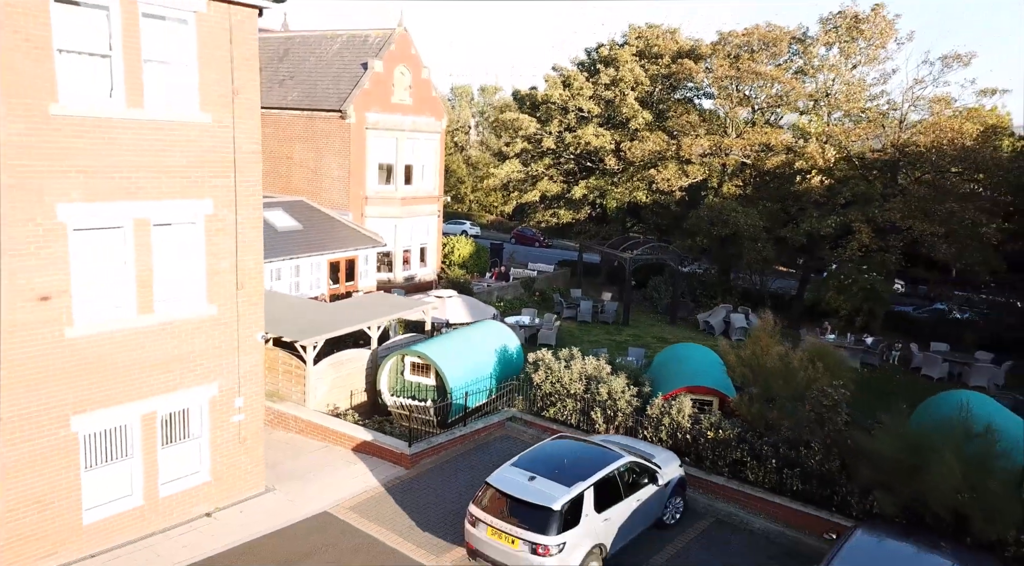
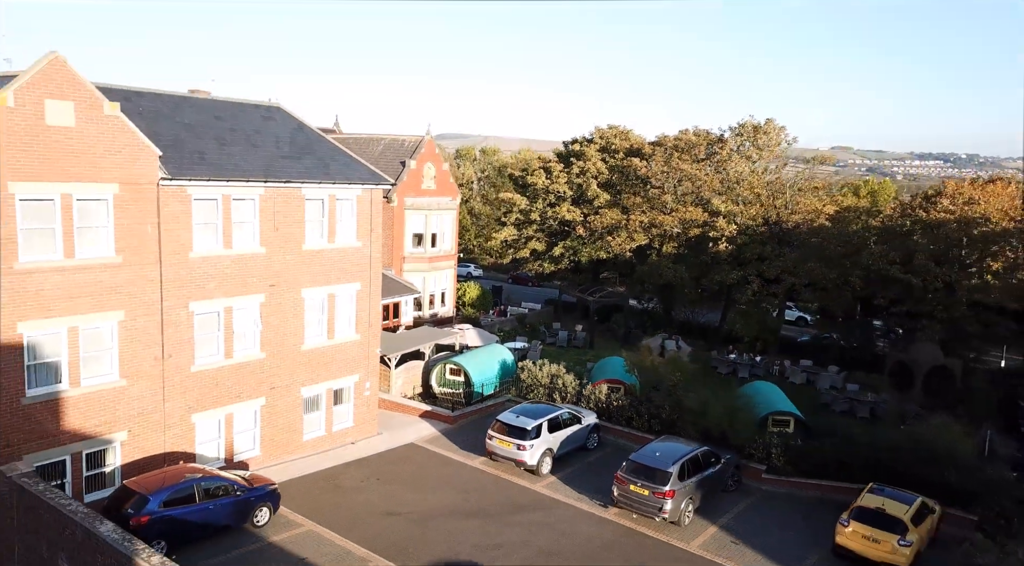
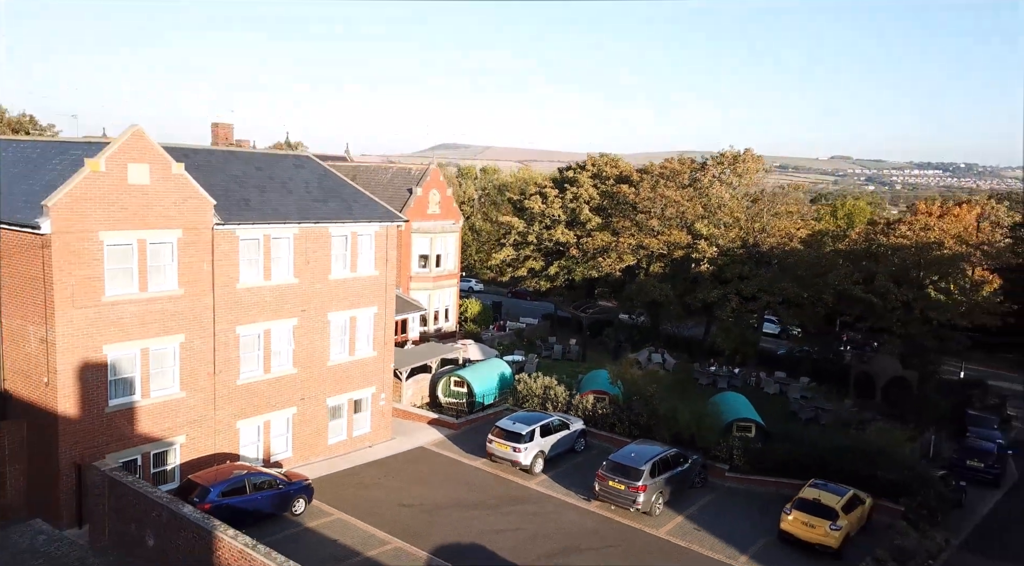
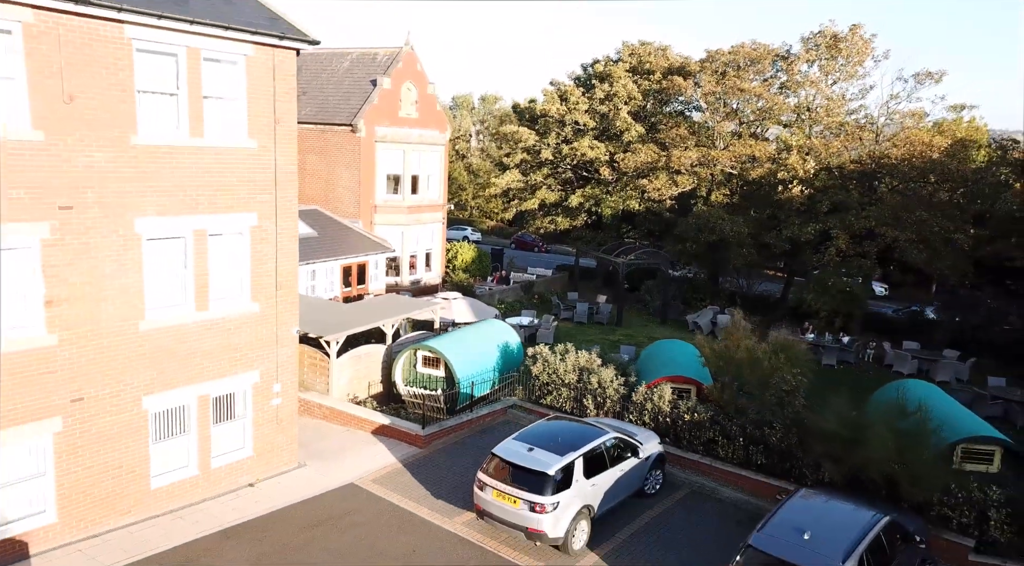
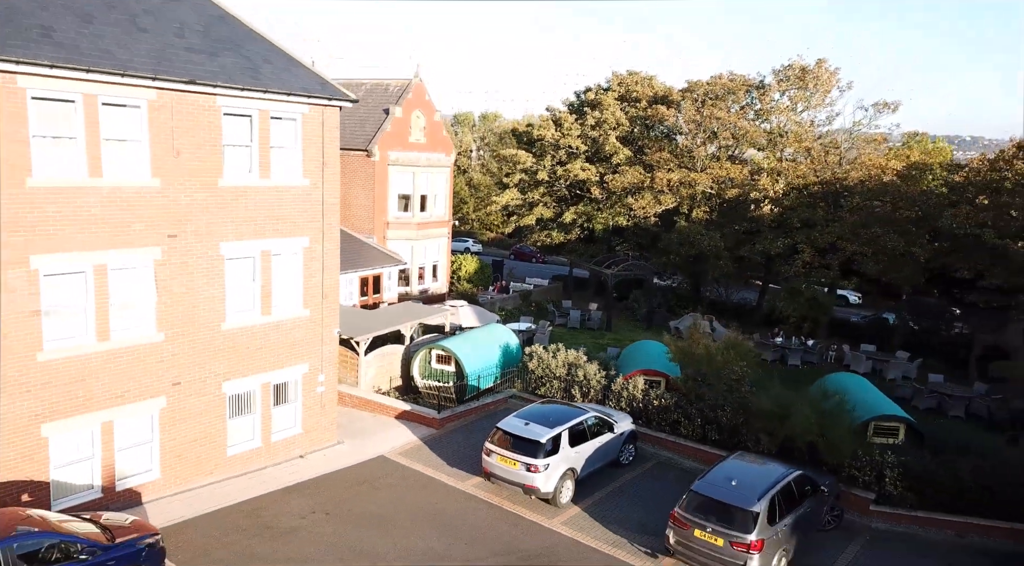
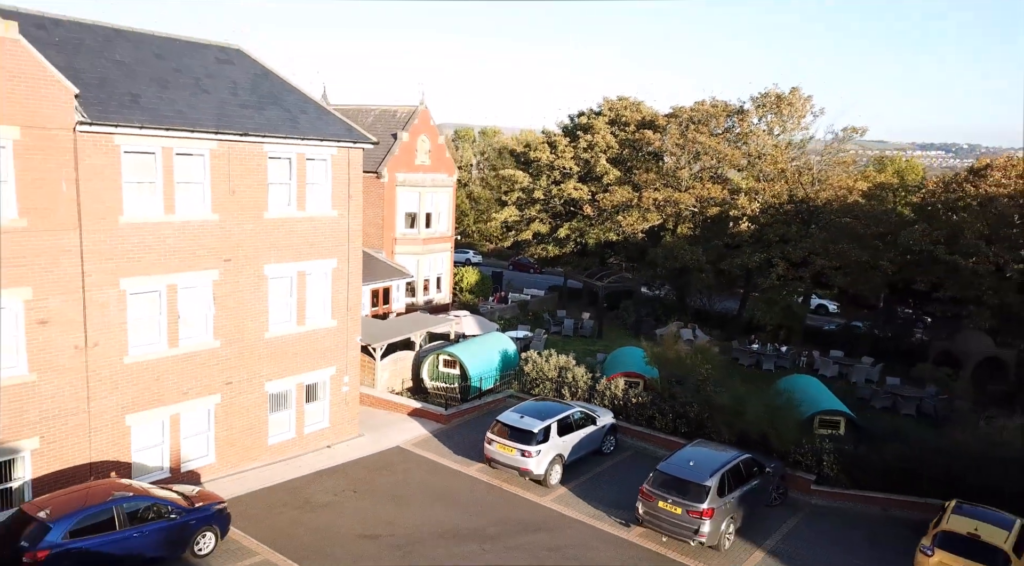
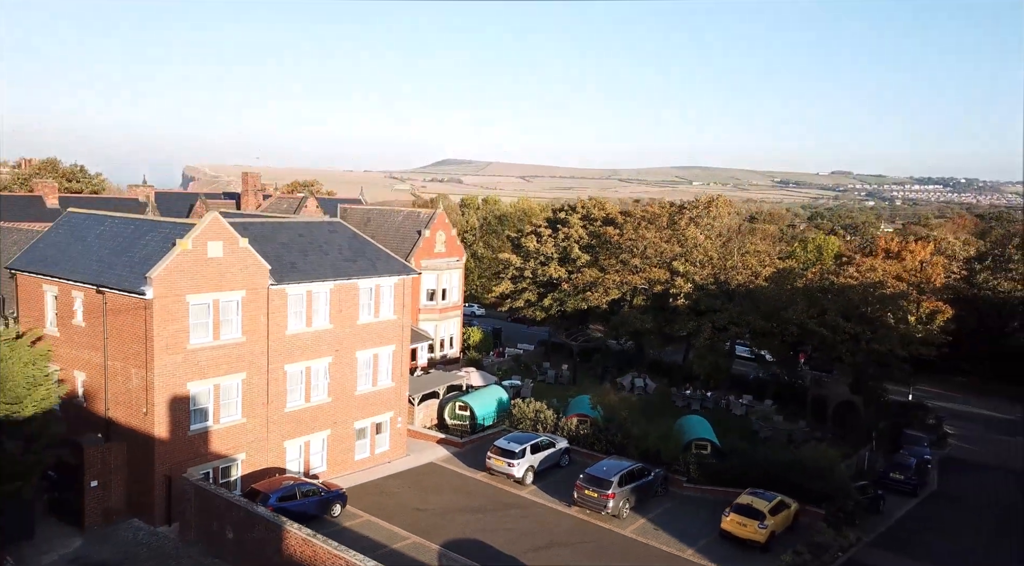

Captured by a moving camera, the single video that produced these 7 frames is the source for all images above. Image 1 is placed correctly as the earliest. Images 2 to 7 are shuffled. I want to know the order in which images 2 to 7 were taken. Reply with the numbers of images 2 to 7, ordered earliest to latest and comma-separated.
4, 5, 6, 2, 3, 7
